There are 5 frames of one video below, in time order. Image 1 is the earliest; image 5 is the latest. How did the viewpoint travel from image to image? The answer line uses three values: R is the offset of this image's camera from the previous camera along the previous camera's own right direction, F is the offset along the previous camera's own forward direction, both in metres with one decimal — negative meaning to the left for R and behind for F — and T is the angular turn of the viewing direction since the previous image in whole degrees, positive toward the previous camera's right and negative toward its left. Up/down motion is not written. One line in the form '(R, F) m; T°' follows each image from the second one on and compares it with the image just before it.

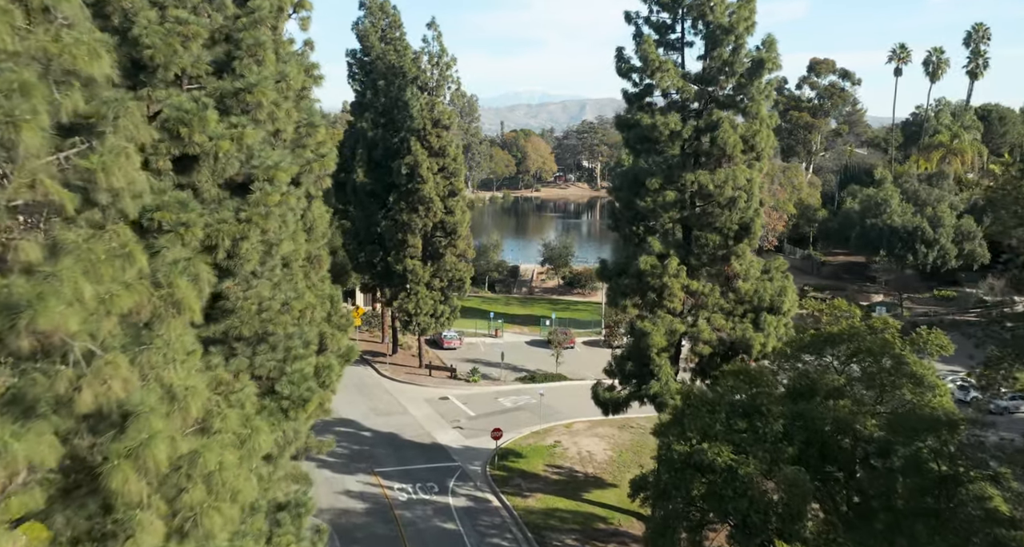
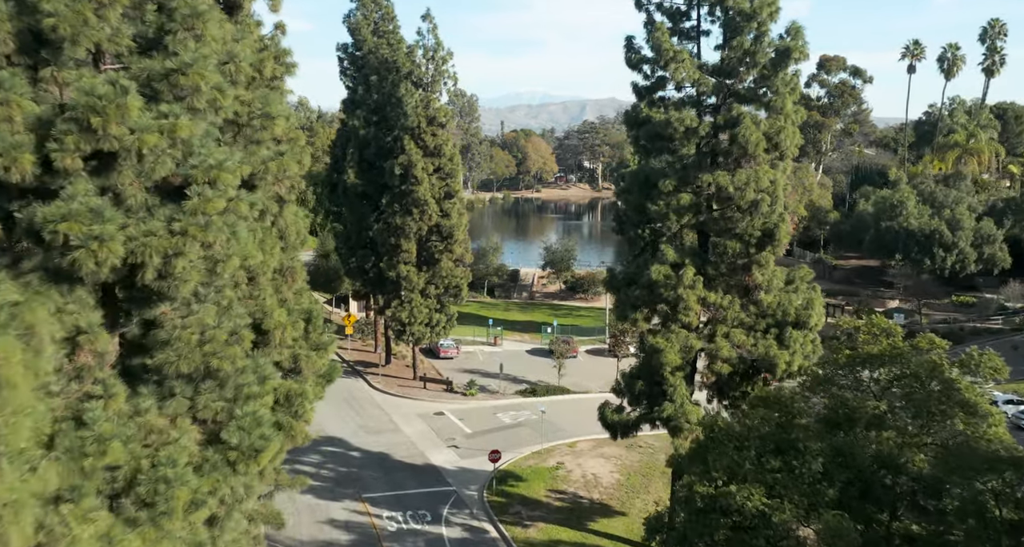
(0.0, +1.8) m; 0°
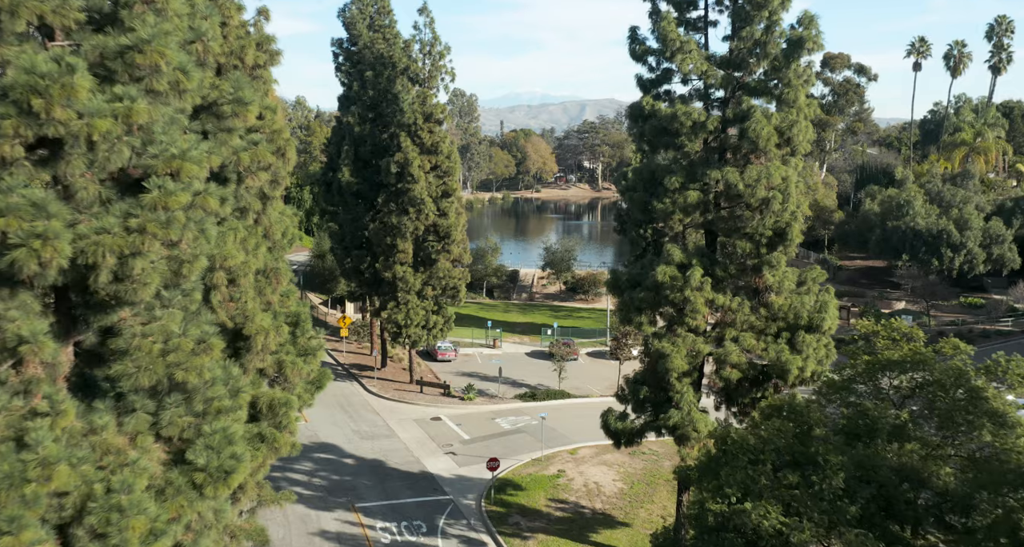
(0.0, +0.8) m; 0°
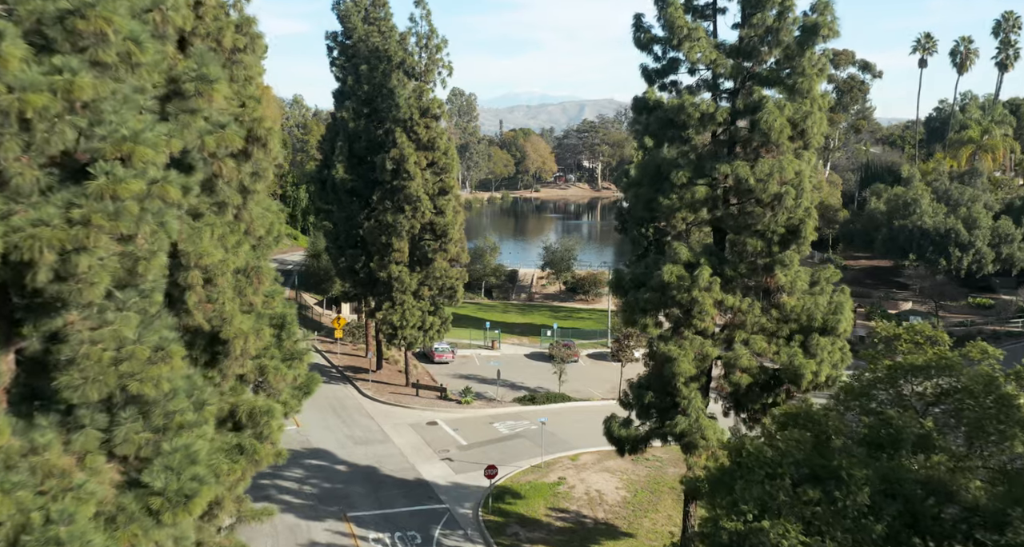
(0.0, +0.9) m; 0°
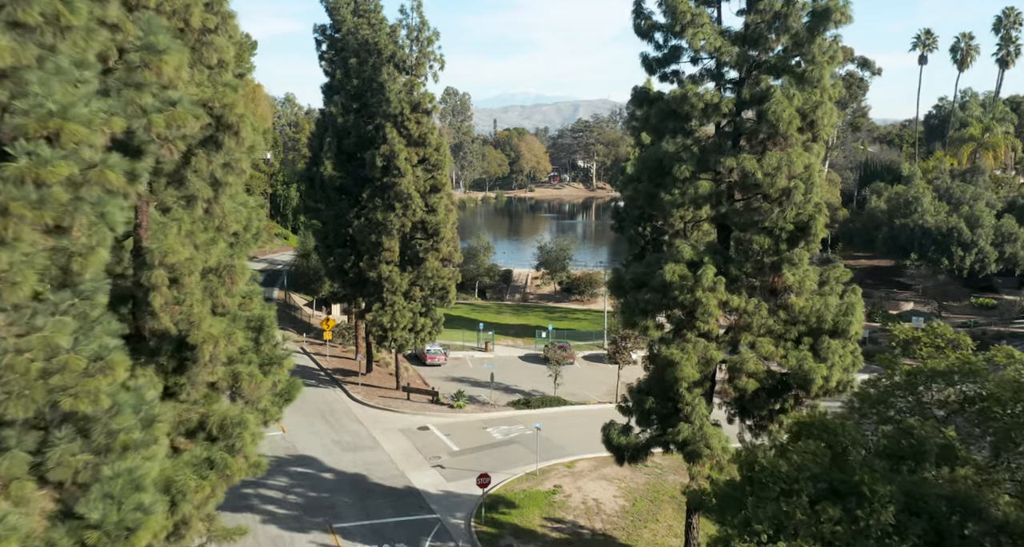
(0.0, +0.9) m; 0°
